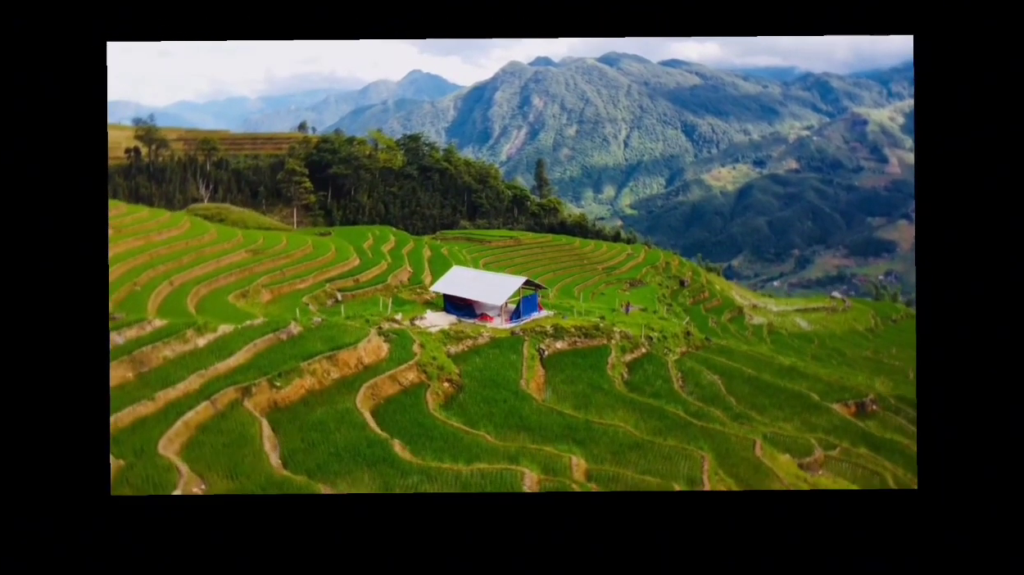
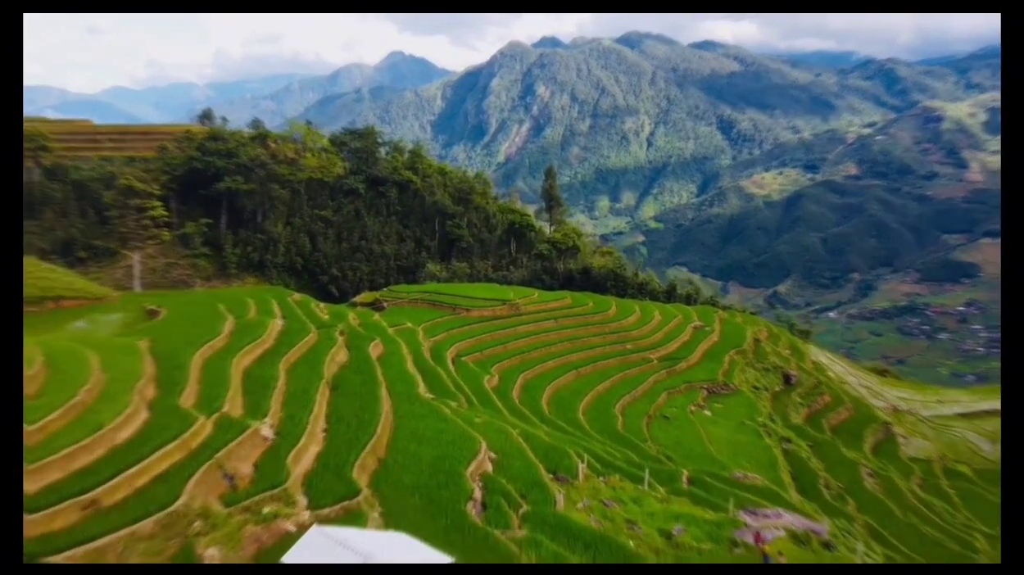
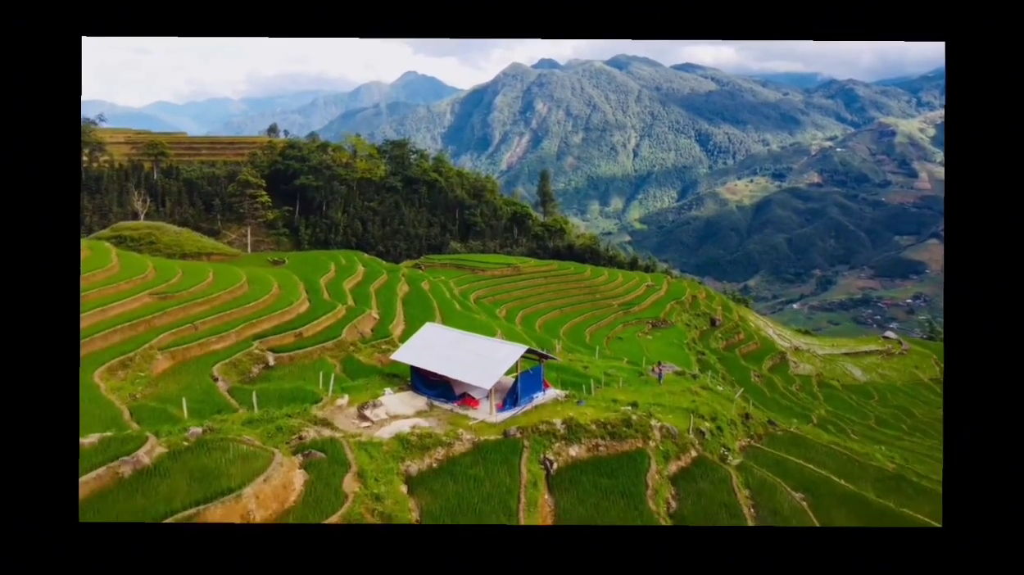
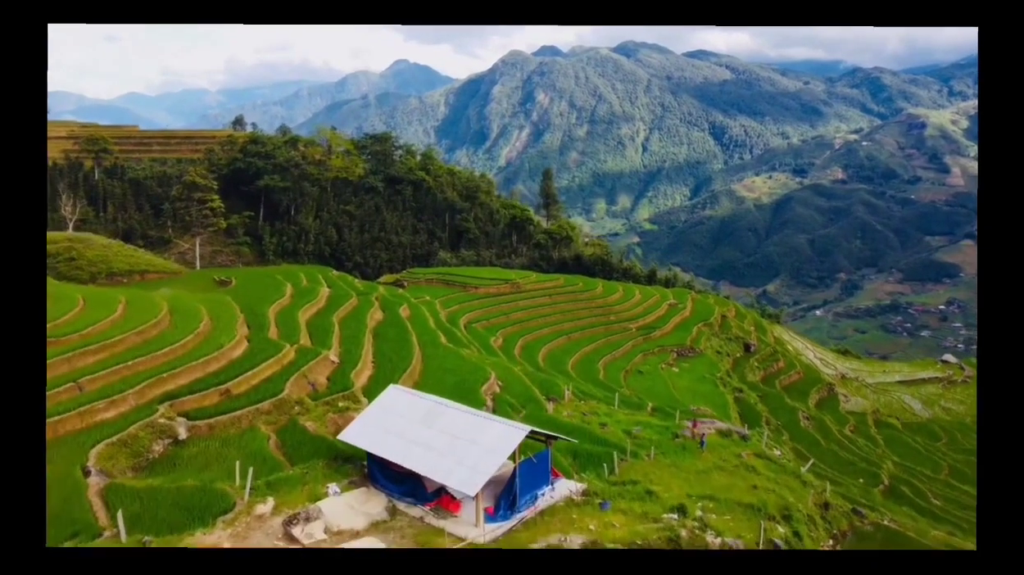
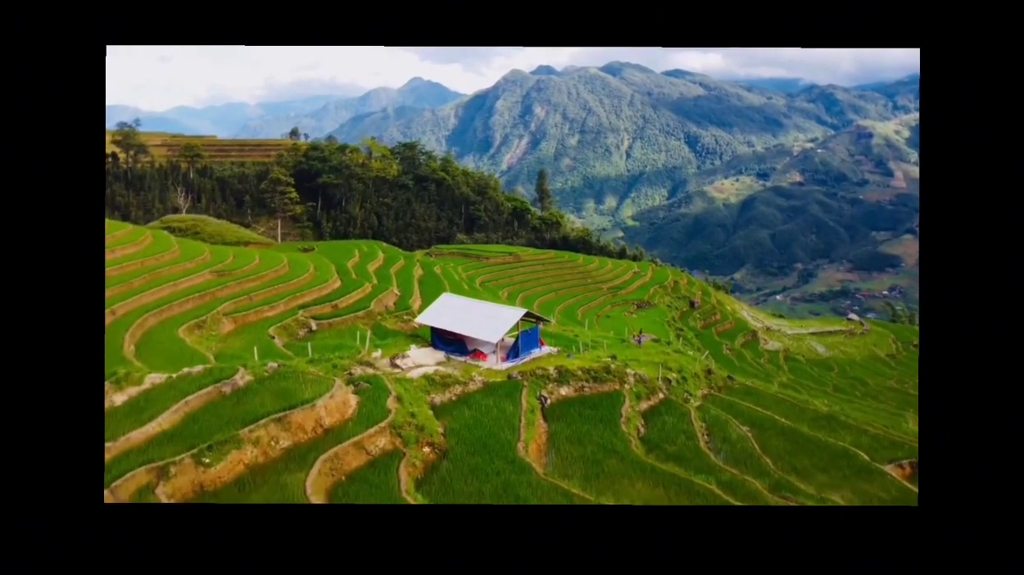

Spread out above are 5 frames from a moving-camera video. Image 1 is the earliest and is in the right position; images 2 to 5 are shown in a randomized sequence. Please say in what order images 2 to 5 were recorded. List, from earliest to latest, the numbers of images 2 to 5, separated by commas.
5, 3, 4, 2
